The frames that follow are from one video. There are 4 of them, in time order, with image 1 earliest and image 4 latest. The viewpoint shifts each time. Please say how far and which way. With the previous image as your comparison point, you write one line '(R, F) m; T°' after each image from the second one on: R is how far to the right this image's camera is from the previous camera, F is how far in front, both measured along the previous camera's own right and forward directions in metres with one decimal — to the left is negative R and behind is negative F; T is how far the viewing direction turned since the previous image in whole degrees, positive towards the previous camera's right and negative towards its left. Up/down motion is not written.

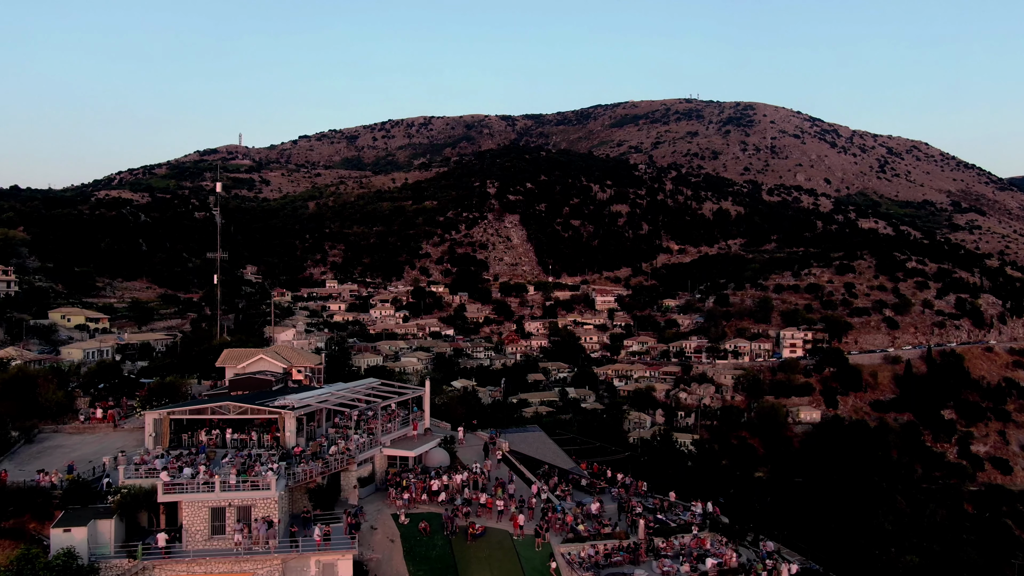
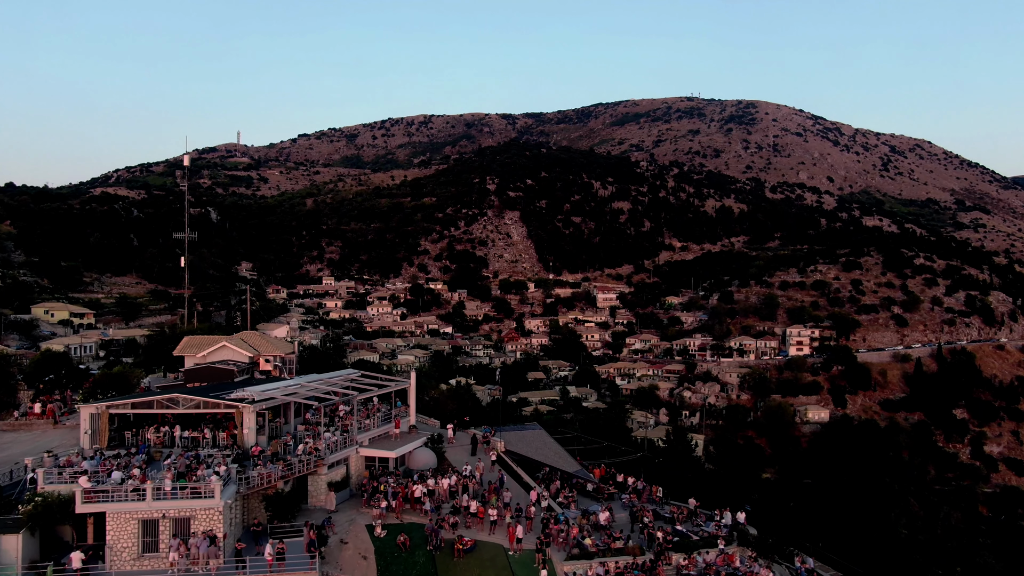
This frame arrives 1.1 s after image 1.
(+0.1, +1.4) m; 0°
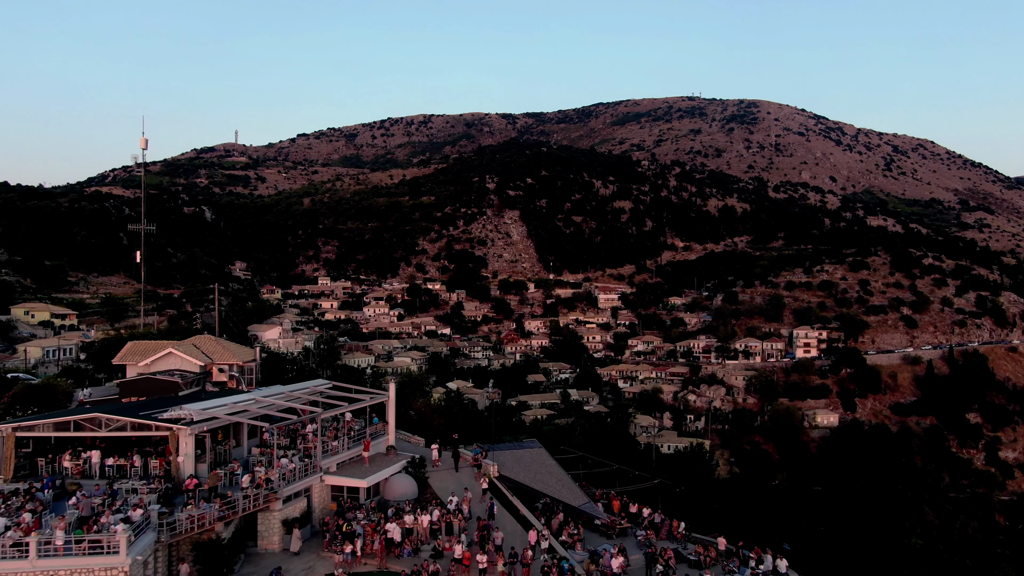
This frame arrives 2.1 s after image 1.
(+0.1, +1.5) m; 0°
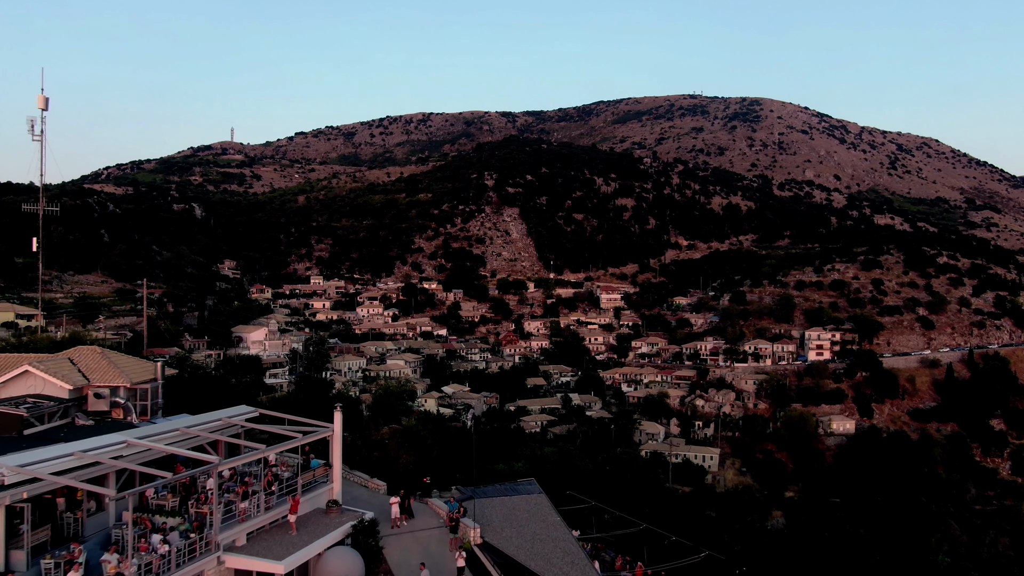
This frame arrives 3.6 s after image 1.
(+0.1, +2.5) m; 0°
